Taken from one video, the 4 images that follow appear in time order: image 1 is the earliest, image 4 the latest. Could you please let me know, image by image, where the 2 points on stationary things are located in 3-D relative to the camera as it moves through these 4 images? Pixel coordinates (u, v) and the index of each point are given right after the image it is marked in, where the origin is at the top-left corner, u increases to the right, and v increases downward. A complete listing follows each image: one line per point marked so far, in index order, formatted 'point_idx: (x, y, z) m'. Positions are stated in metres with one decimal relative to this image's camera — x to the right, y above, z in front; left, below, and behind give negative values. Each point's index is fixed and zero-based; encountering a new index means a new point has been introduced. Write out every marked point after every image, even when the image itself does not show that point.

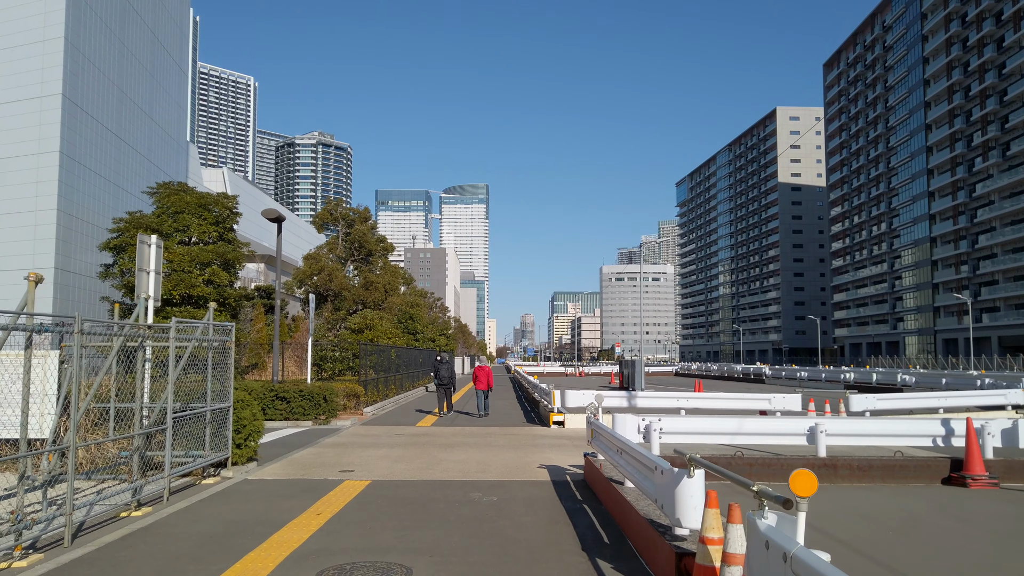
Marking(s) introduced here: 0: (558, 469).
0: (+0.7, -2.8, +11.6) m
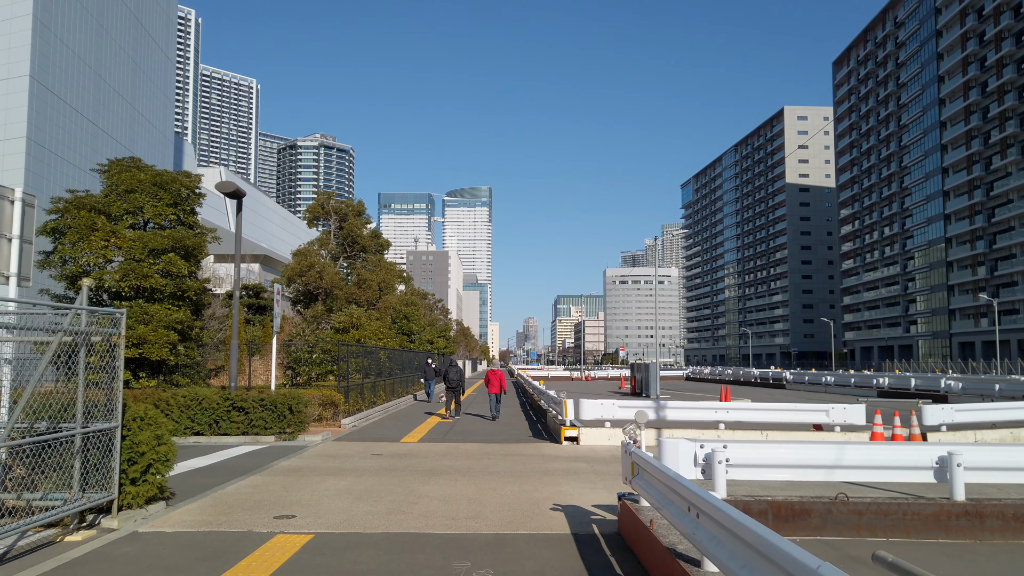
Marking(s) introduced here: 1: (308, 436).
0: (+0.8, -2.5, +8.4) m
1: (-4.3, -3.1, +16.2) m
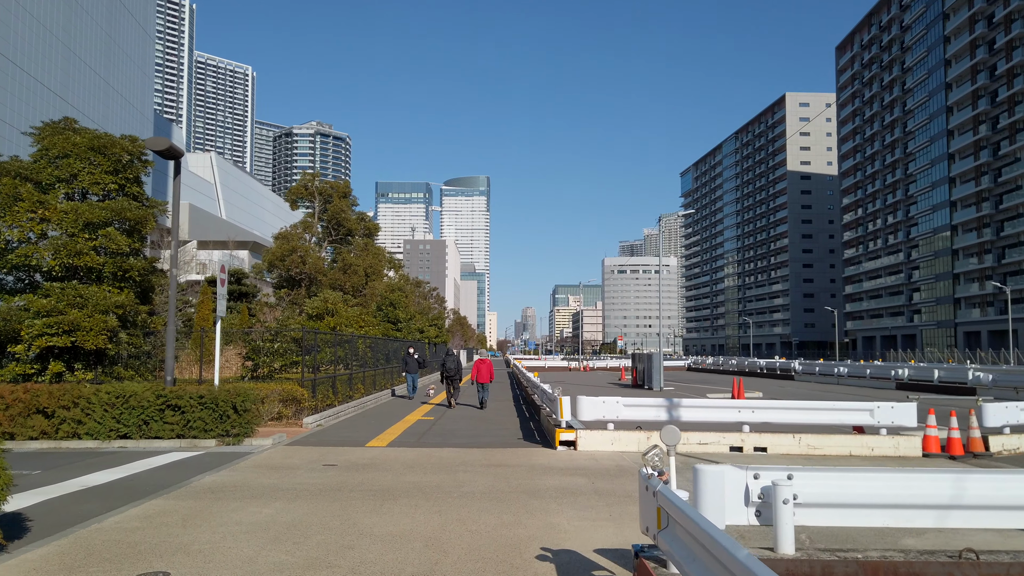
0: (+0.5, -2.2, +6.0) m
1: (-4.6, -2.7, +13.7) m
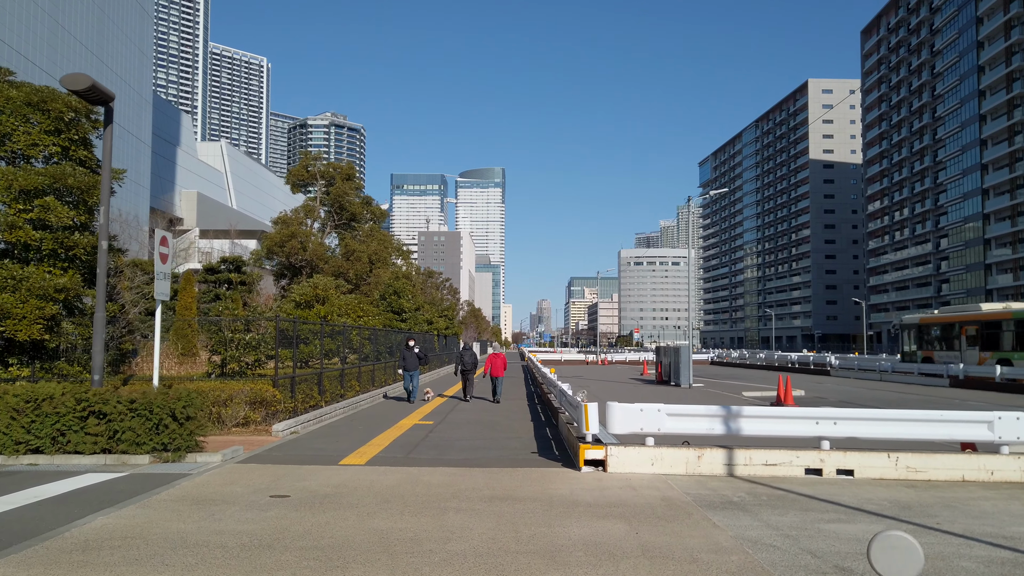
0: (+0.5, -1.9, +3.1) m
1: (-4.4, -2.4, +11.0) m
